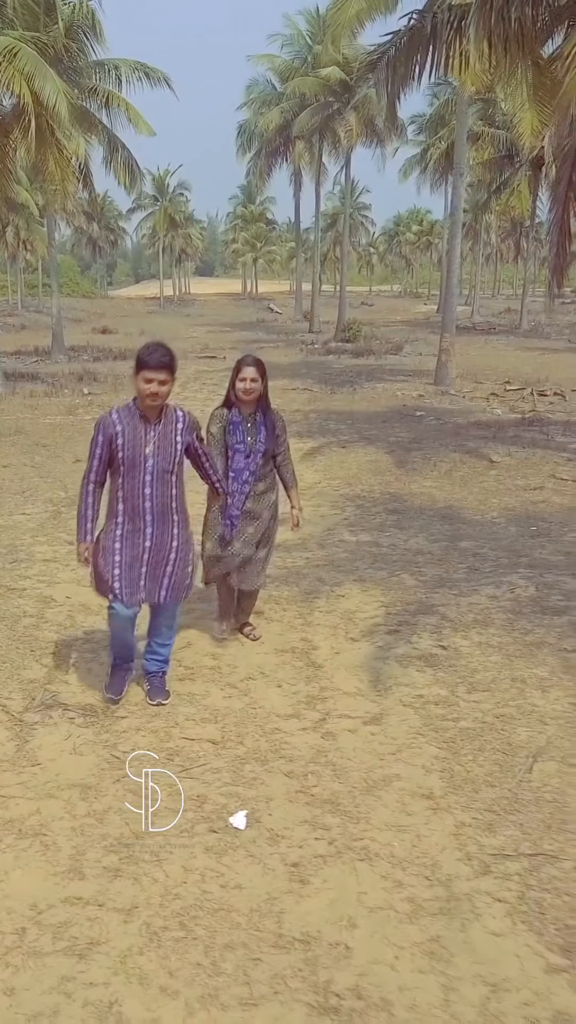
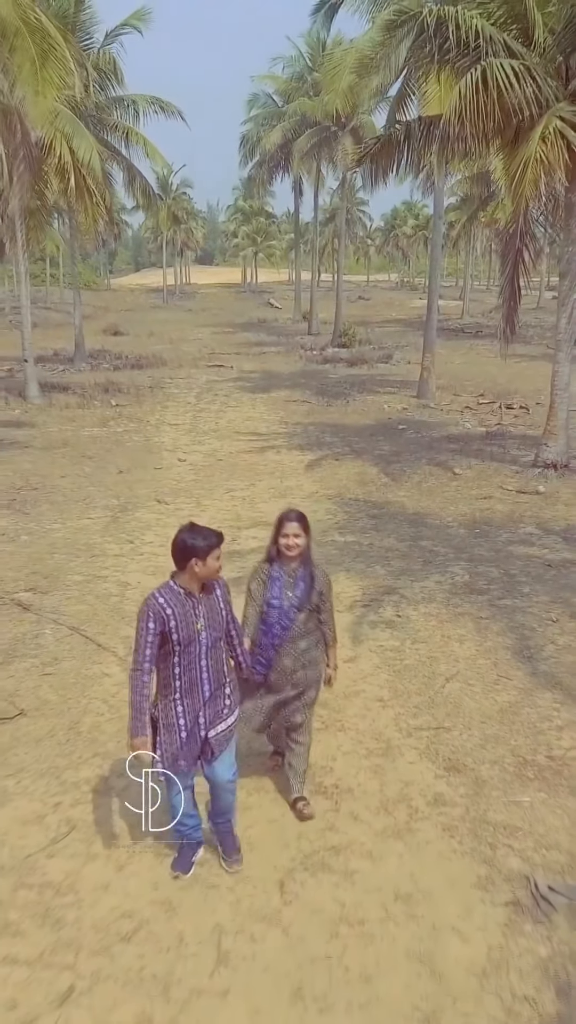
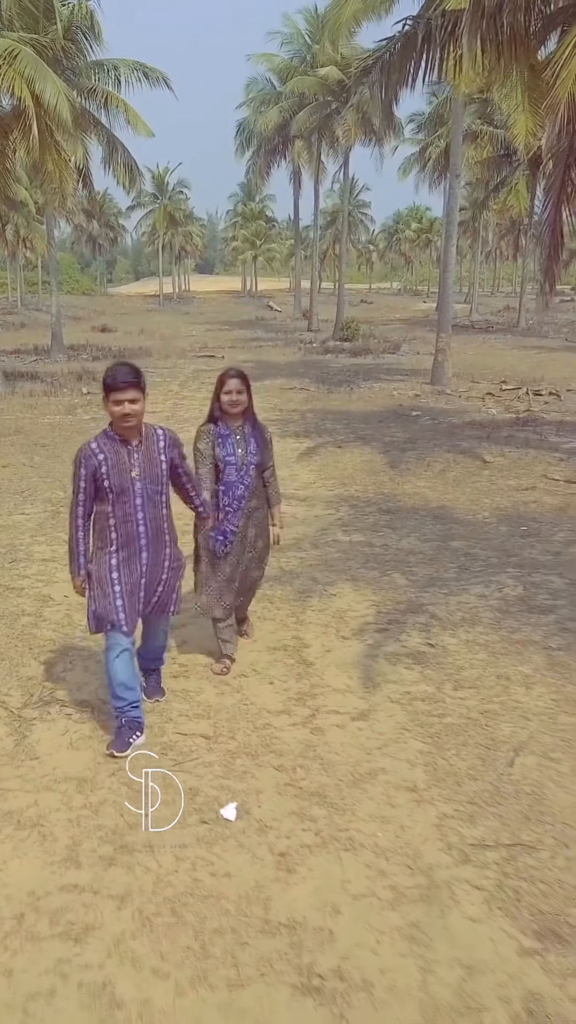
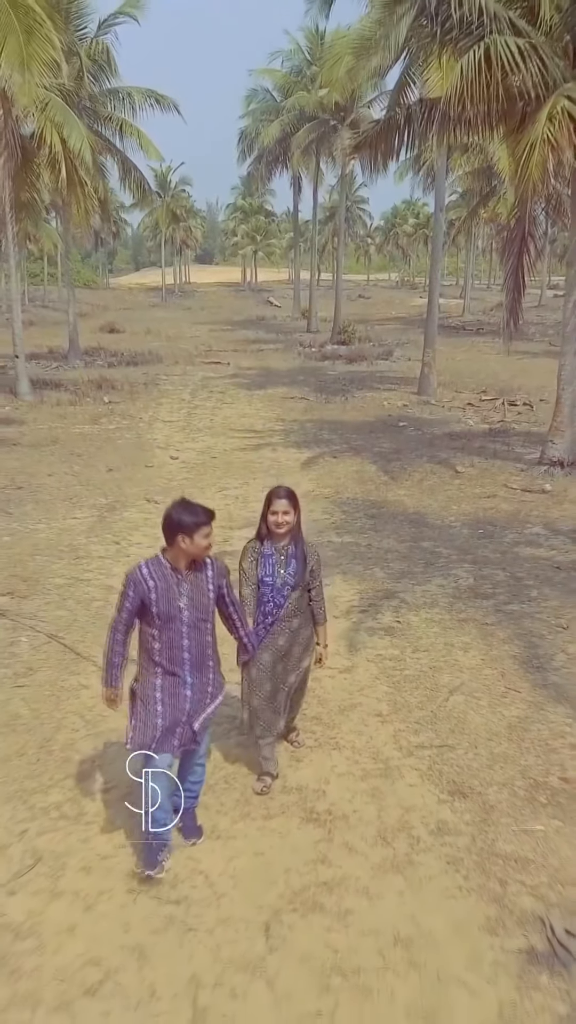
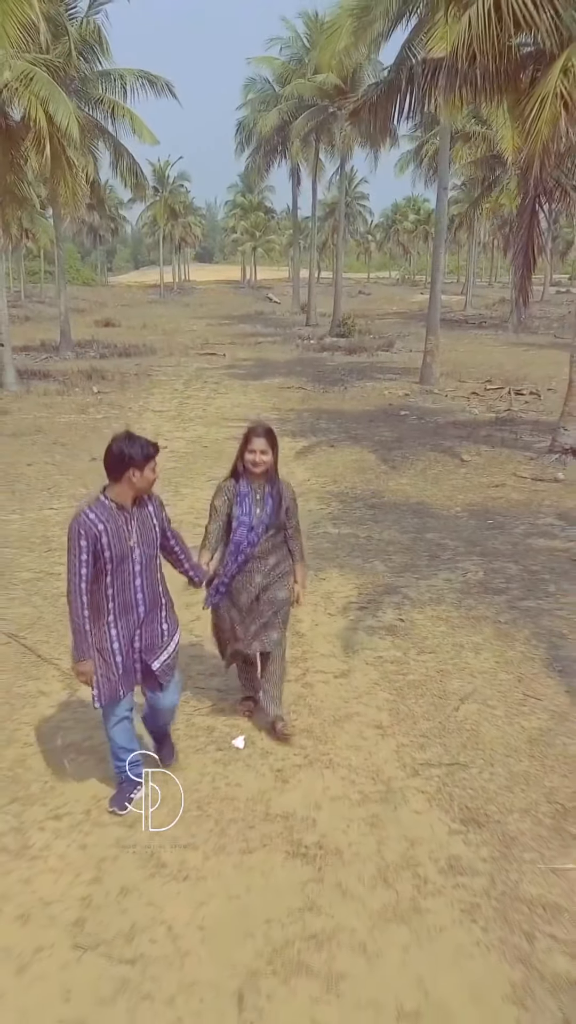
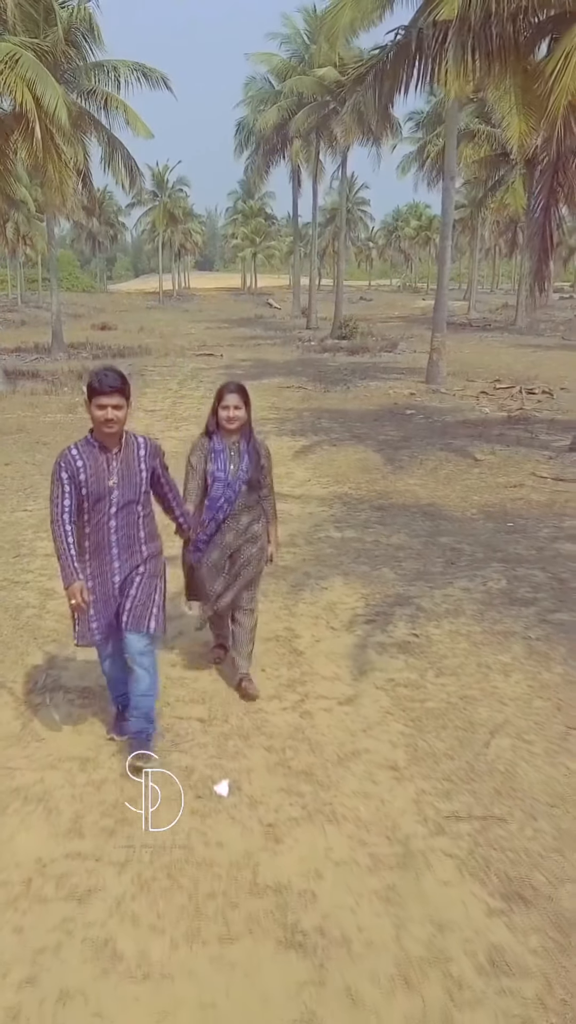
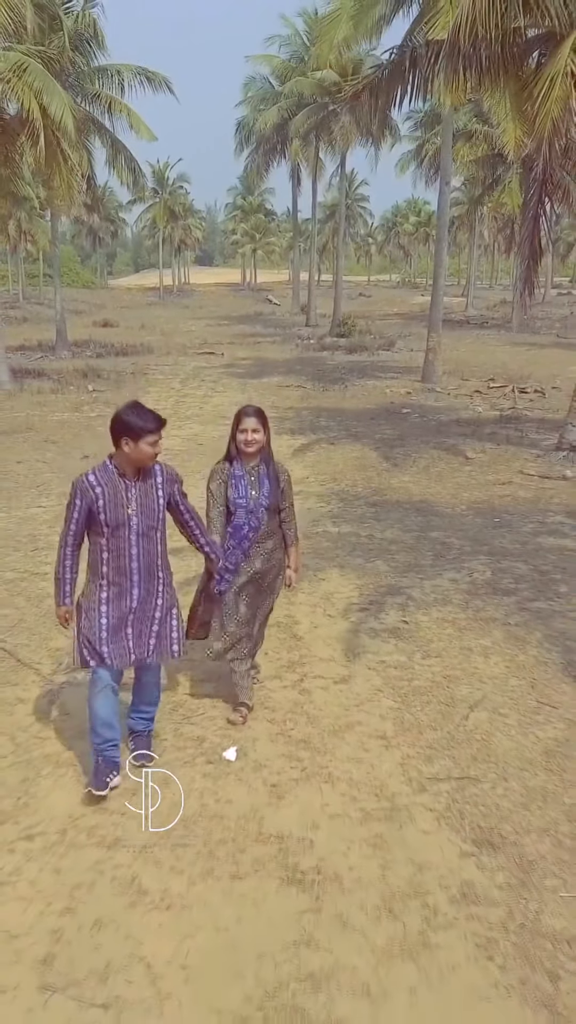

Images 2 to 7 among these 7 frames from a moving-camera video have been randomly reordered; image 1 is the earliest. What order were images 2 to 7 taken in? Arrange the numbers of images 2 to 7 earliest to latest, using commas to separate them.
3, 6, 7, 5, 4, 2
